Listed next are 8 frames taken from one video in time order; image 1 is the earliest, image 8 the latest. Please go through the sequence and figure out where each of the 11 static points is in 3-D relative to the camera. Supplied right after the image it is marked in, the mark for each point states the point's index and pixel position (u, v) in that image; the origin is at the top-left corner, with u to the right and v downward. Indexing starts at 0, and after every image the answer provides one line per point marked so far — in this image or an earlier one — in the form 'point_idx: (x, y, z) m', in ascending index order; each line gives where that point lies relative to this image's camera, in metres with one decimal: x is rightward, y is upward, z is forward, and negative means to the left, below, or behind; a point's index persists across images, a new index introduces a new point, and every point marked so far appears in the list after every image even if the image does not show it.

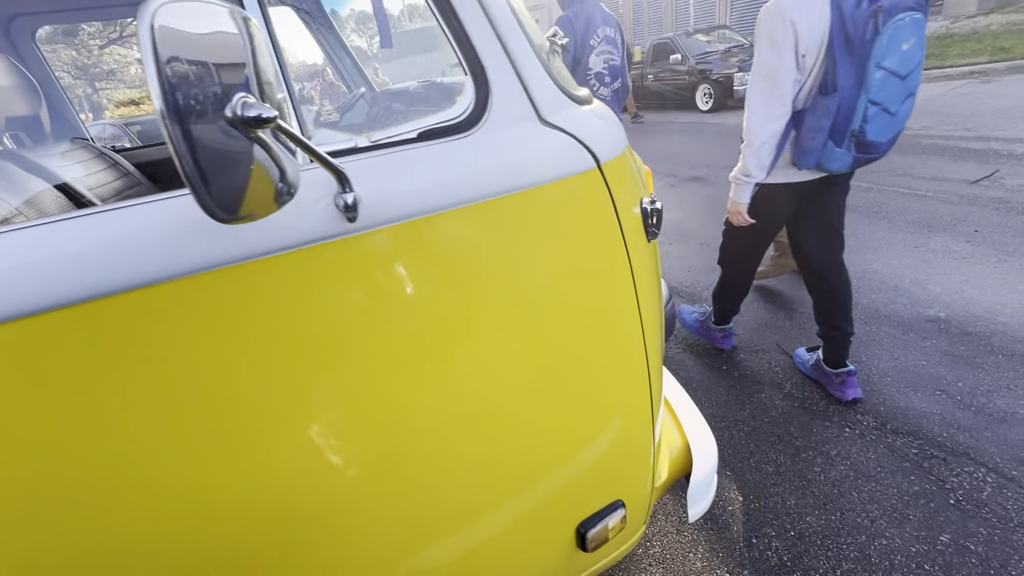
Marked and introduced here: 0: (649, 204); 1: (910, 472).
0: (+0.3, +0.2, +1.1) m
1: (+1.8, -0.8, +2.1) m
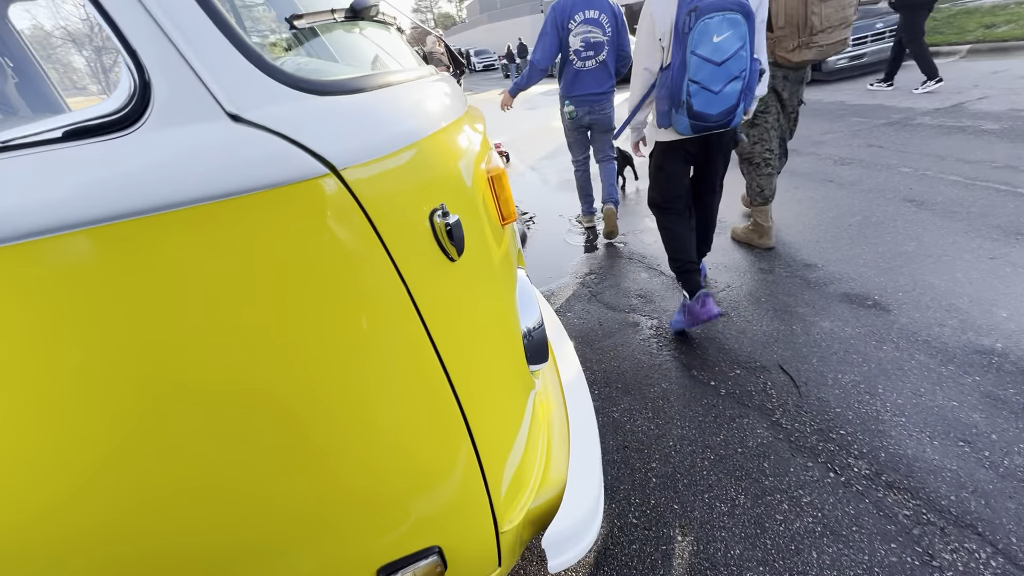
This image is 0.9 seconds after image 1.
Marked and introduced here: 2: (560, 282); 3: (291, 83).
0: (-0.2, +0.1, +0.9) m
1: (+1.5, -1.0, +1.7) m
2: (+0.5, 0.0, +4.2) m
3: (-0.5, +0.4, +0.9) m
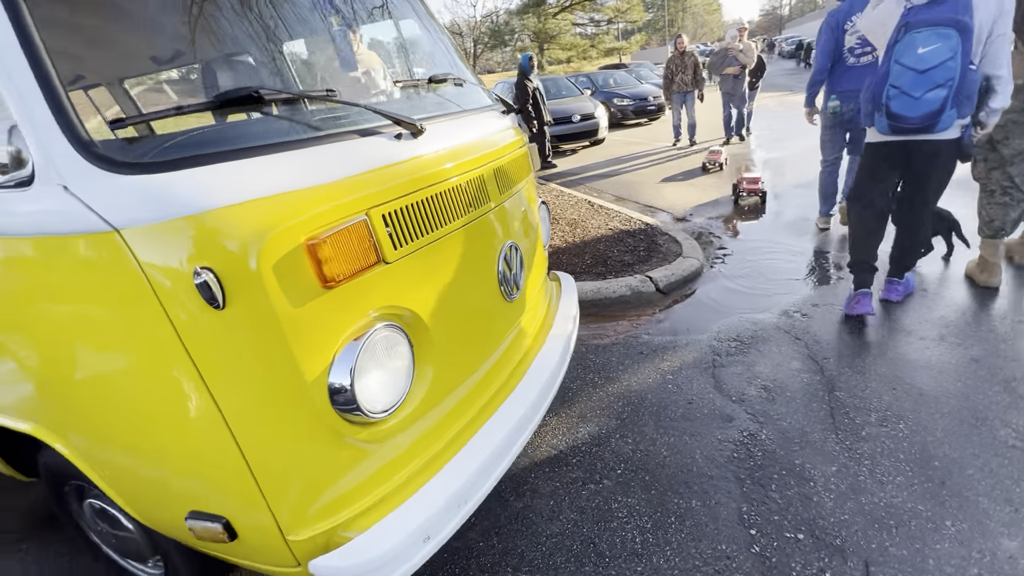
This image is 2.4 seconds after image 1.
0: (-0.7, 0.0, +1.2) m
1: (+0.7, -1.5, +1.1) m
2: (+1.4, -0.4, +3.6) m
3: (-1.0, +0.4, +1.2) m
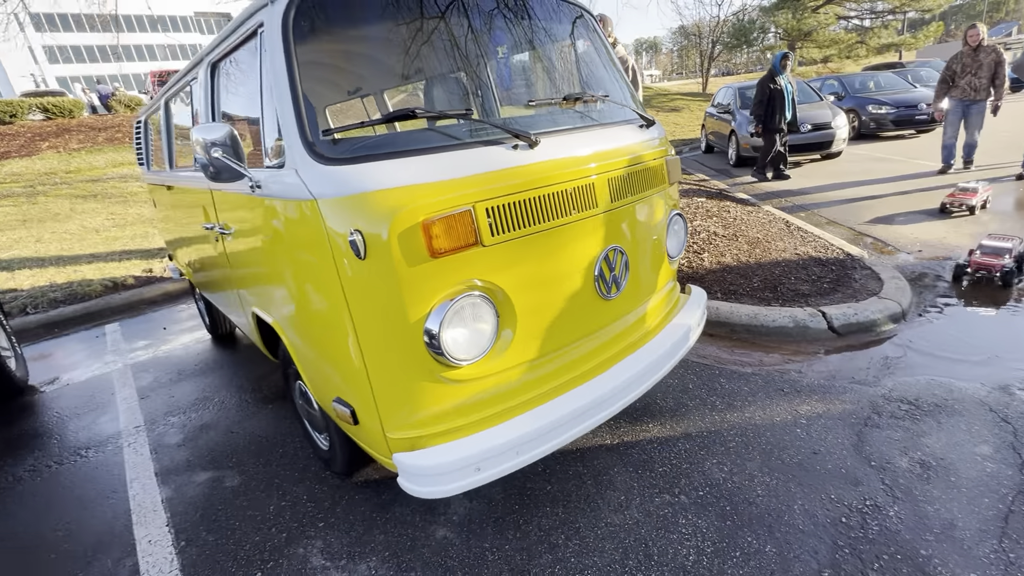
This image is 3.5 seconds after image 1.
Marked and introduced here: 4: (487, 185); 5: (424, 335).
0: (-0.5, +0.2, +1.7) m
1: (+0.5, -1.6, +1.2) m
2: (+2.3, -0.7, +3.2) m
3: (-0.7, +0.5, +1.9) m
4: (-0.1, +0.4, +1.9) m
5: (-0.3, -0.2, +1.8) m
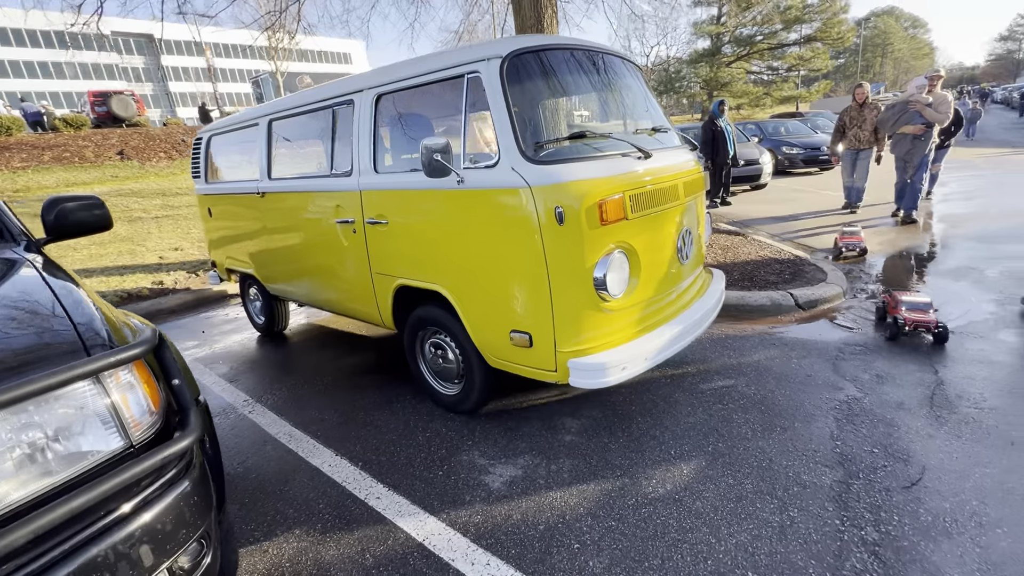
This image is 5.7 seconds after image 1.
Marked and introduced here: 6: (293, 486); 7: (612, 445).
0: (+0.3, +0.4, +2.7) m
1: (+1.4, -1.3, +2.1) m
2: (+2.9, -0.5, +4.4) m
3: (+0.1, +0.8, +2.8) m
4: (+0.7, +0.7, +2.9) m
5: (+0.5, +0.1, +2.8) m
6: (-1.4, -1.3, +3.0) m
7: (+0.7, -1.1, +3.2) m
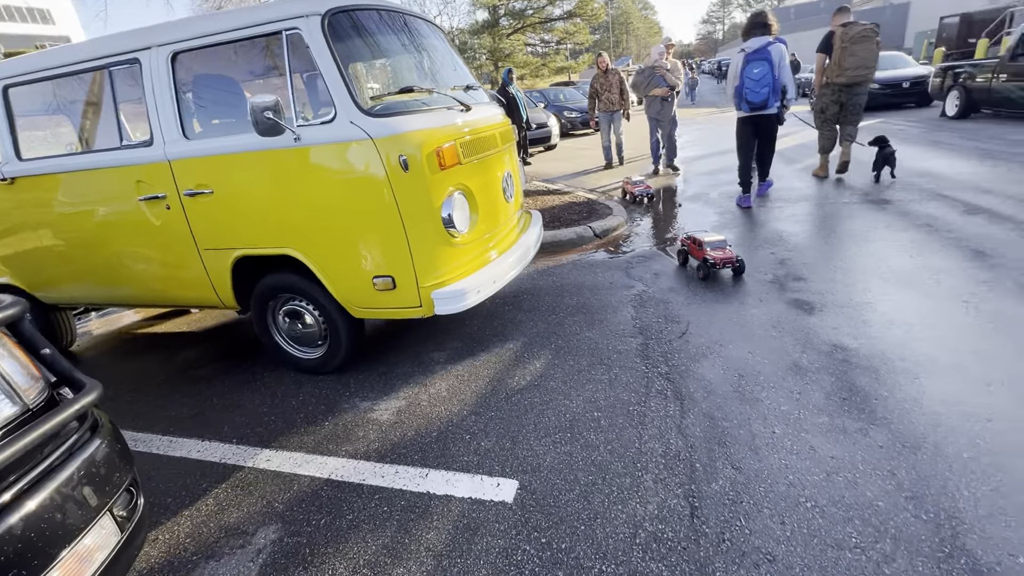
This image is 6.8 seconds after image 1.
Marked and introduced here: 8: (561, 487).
0: (-0.7, +0.8, +3.0) m
1: (+0.8, -0.7, +3.0) m
2: (+1.2, +0.3, +5.6) m
3: (-0.9, +1.1, +3.0) m
4: (-0.4, +1.1, +3.3) m
5: (-0.5, +0.5, +3.2) m
6: (-2.1, -1.2, +2.8) m
7: (-0.3, -0.6, +3.7) m
8: (+0.2, -1.0, +2.3) m
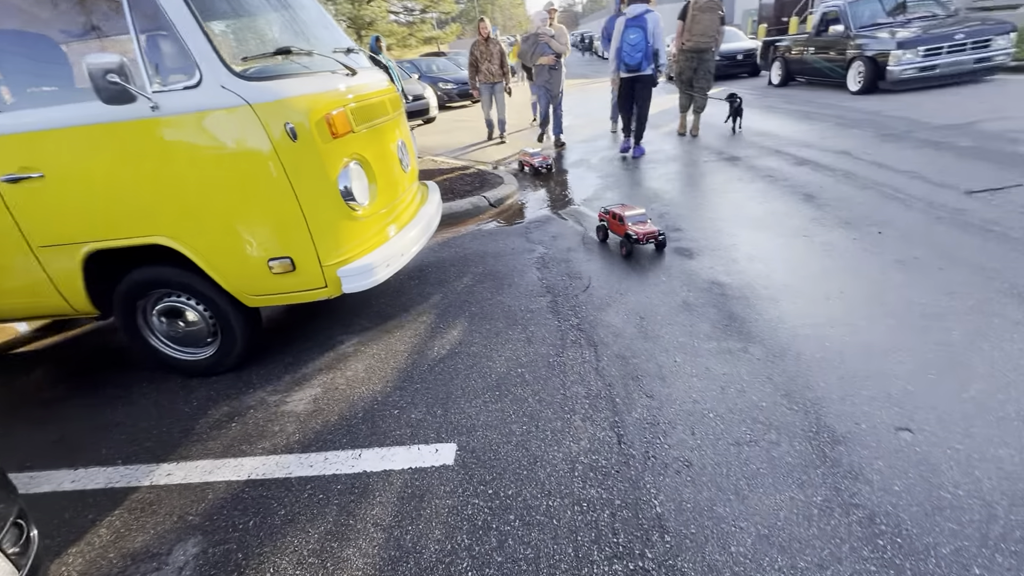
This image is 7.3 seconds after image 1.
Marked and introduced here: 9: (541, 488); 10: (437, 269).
0: (-1.3, +0.9, +2.7) m
1: (+0.3, -0.4, +3.2) m
2: (0.0, +0.8, +5.7) m
3: (-1.6, +1.2, +2.7) m
4: (-1.1, +1.3, +3.1) m
5: (-1.1, +0.6, +3.0) m
6: (-2.4, -1.2, +2.4) m
7: (-0.9, -0.4, +3.6) m
8: (-0.1, -0.8, +2.4) m
9: (+0.1, -0.9, +2.1) m
10: (-0.8, +0.2, +4.7) m
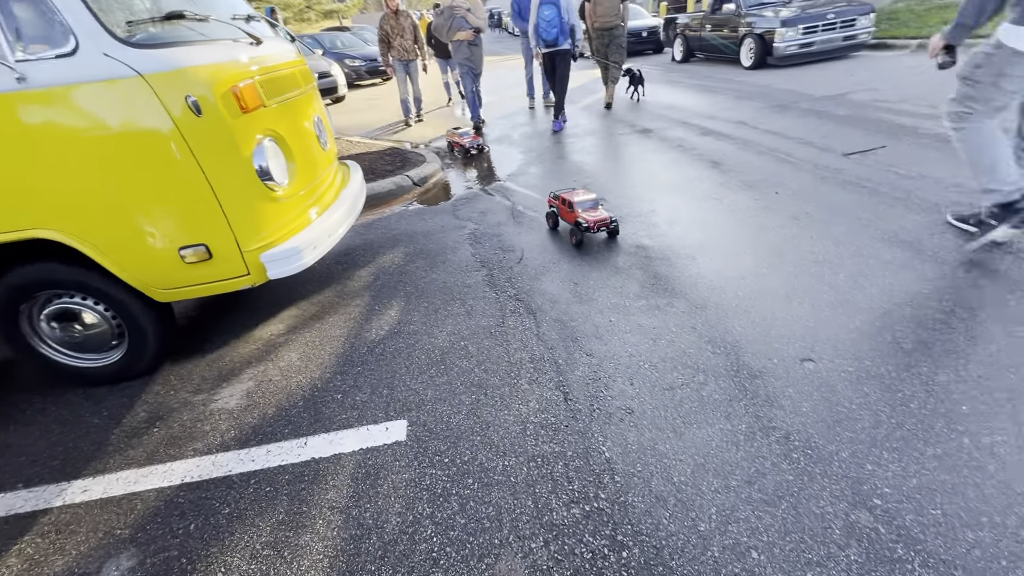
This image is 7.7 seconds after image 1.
0: (-1.7, +1.0, +2.5) m
1: (-0.1, -0.2, +3.2) m
2: (-0.9, +1.0, +5.7) m
3: (-2.0, +1.3, +2.4) m
4: (-1.6, +1.4, +2.9) m
5: (-1.5, +0.7, +2.8) m
6: (-2.6, -1.2, +2.1) m
7: (-1.4, -0.3, +3.4) m
8: (-0.3, -0.7, +2.4) m
9: (-0.1, -0.8, +2.2) m
10: (-1.4, +0.4, +4.5) m
